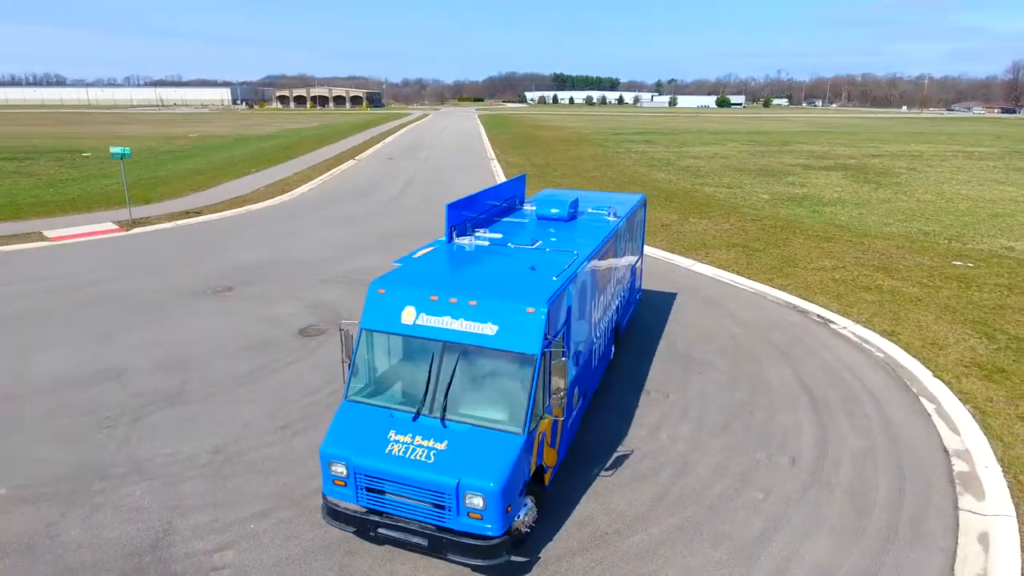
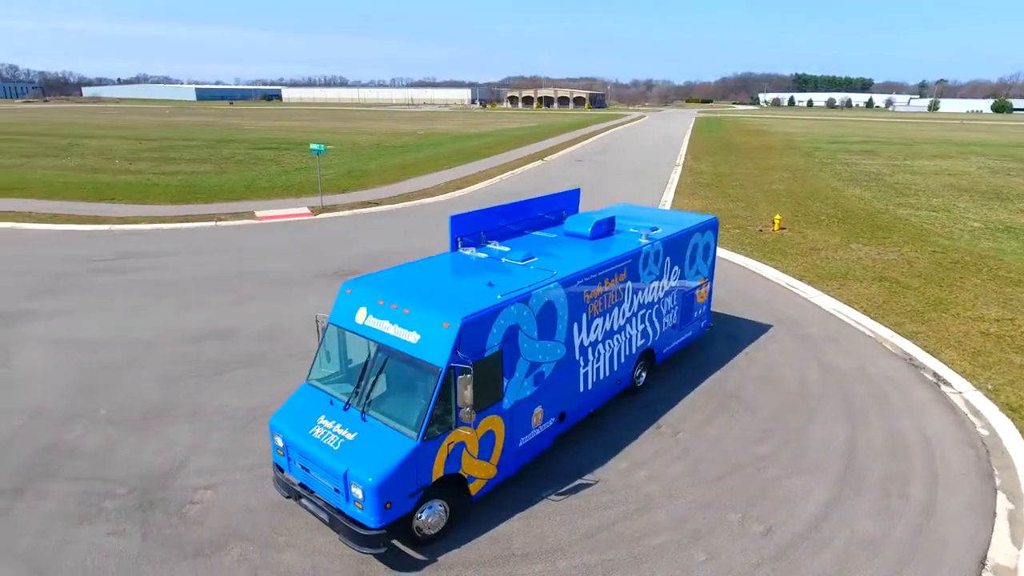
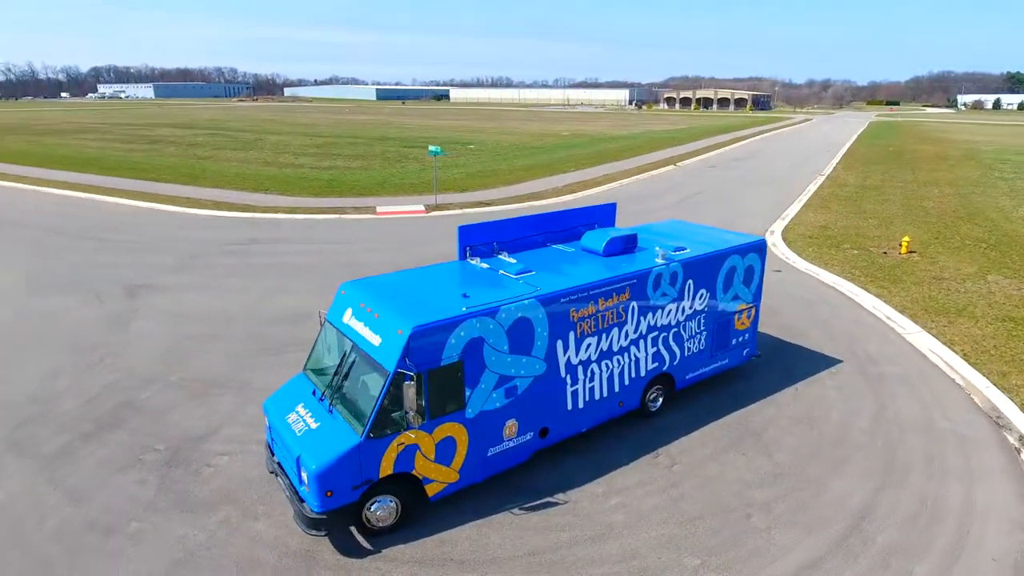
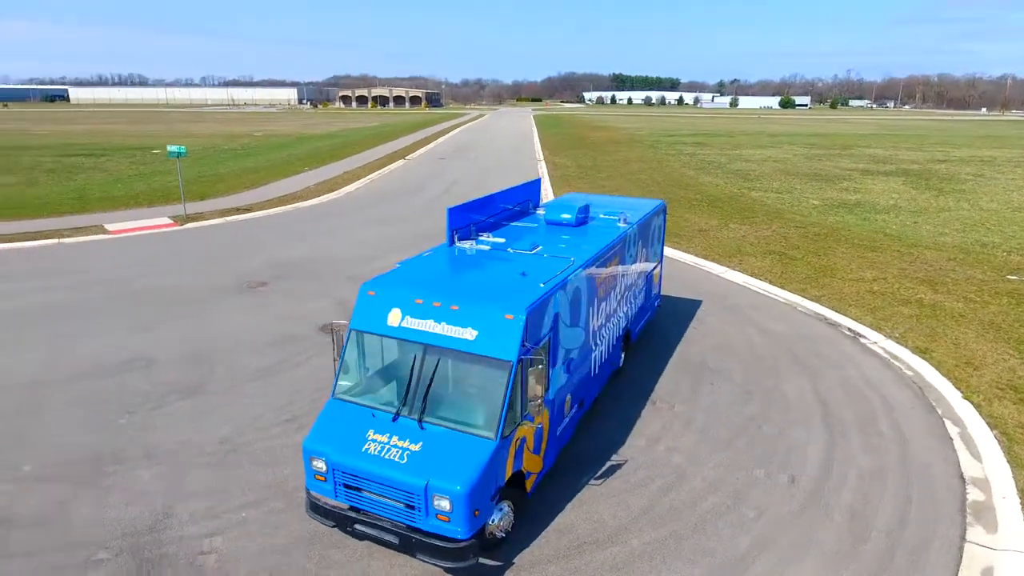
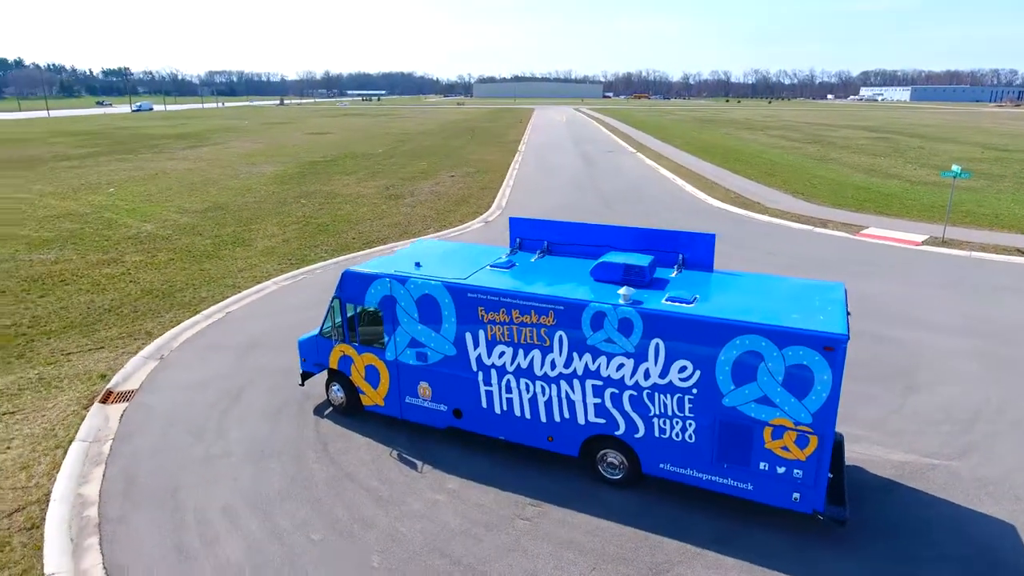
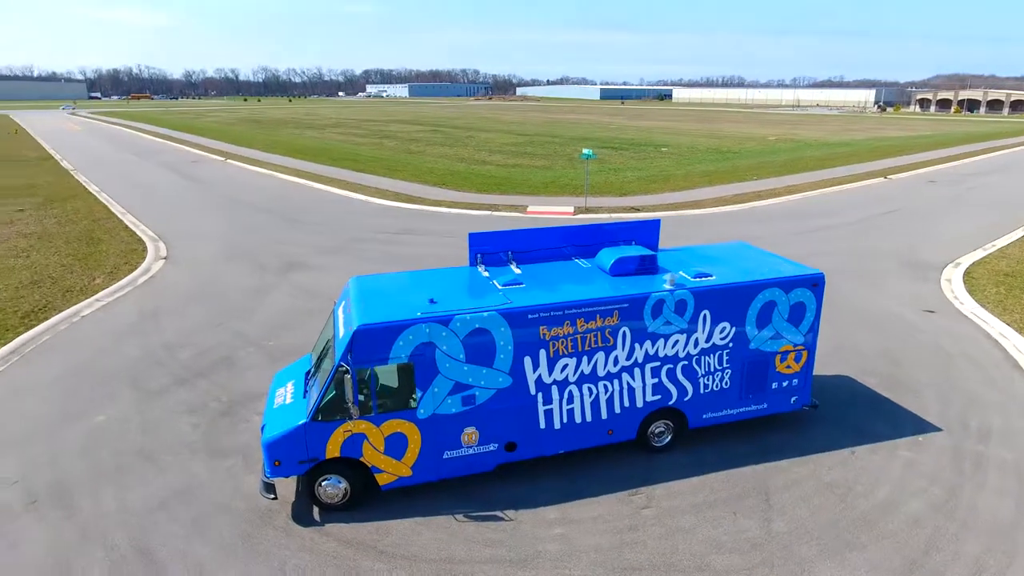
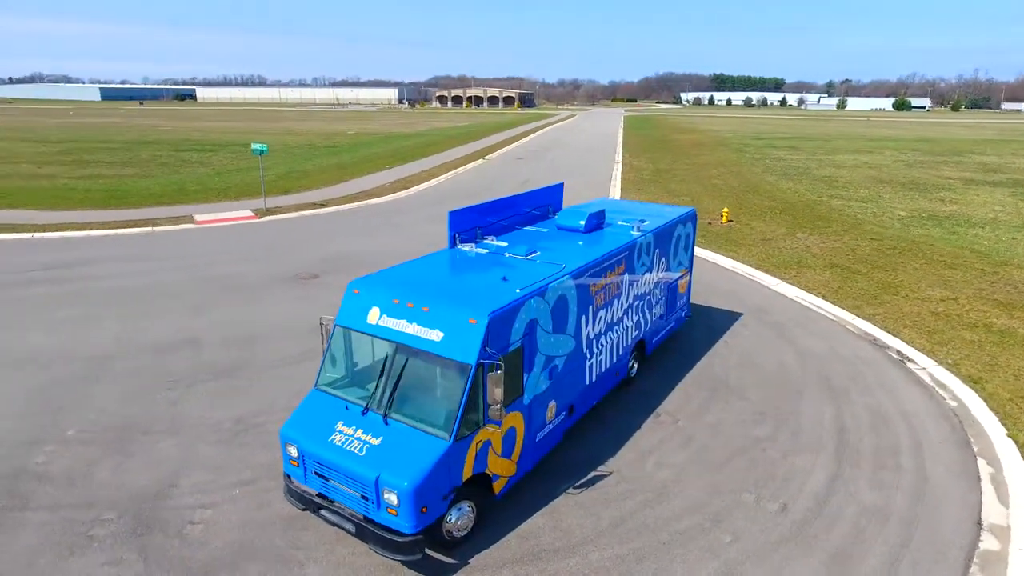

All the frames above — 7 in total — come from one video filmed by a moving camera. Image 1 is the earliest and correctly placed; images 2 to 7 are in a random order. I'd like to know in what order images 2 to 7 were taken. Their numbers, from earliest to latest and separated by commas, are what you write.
4, 7, 2, 3, 6, 5
